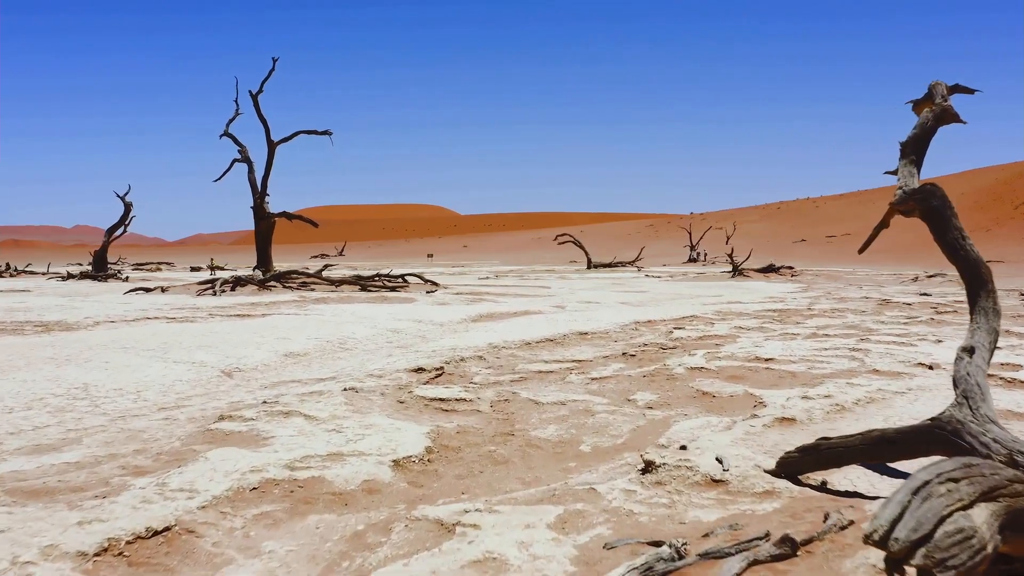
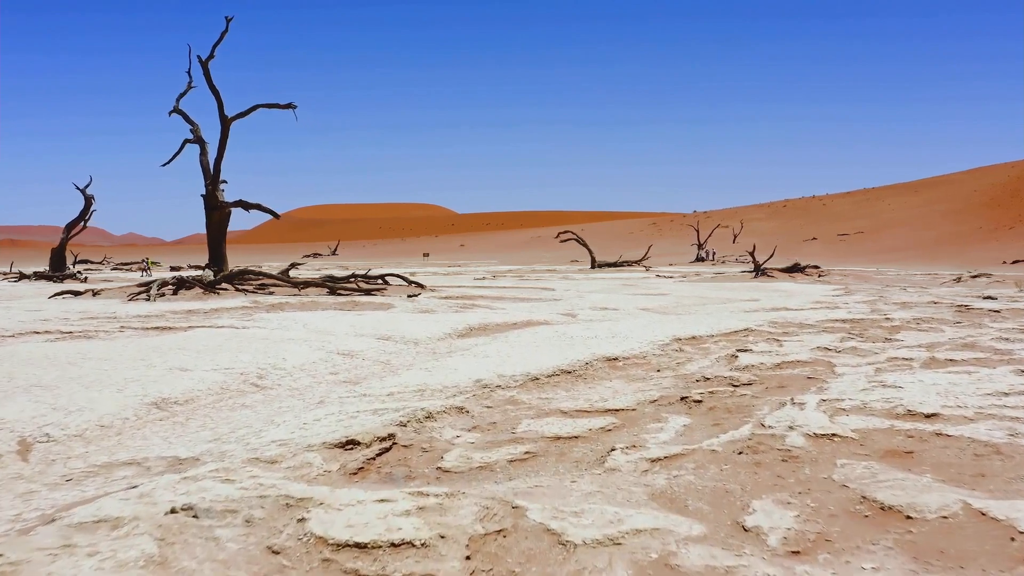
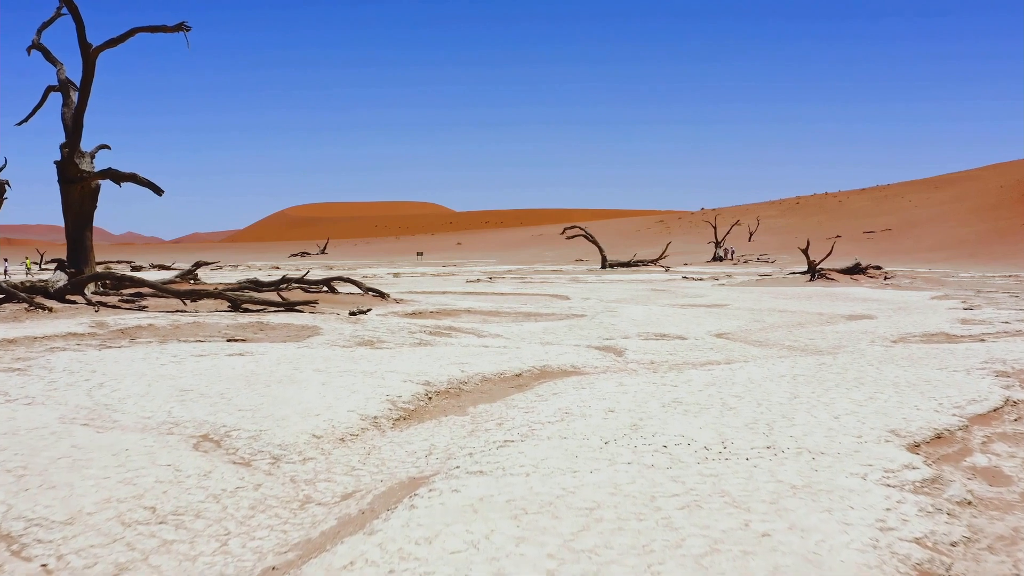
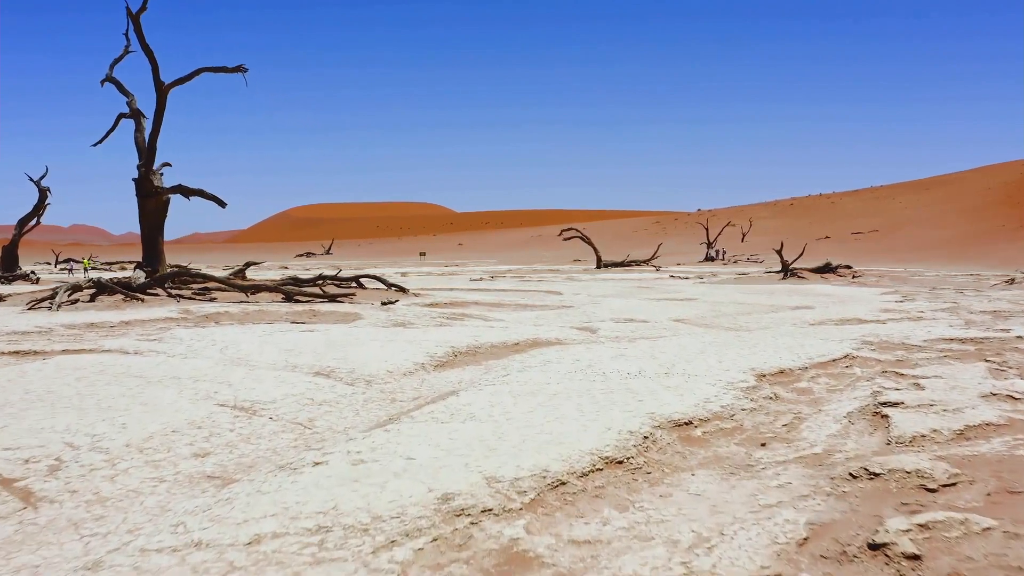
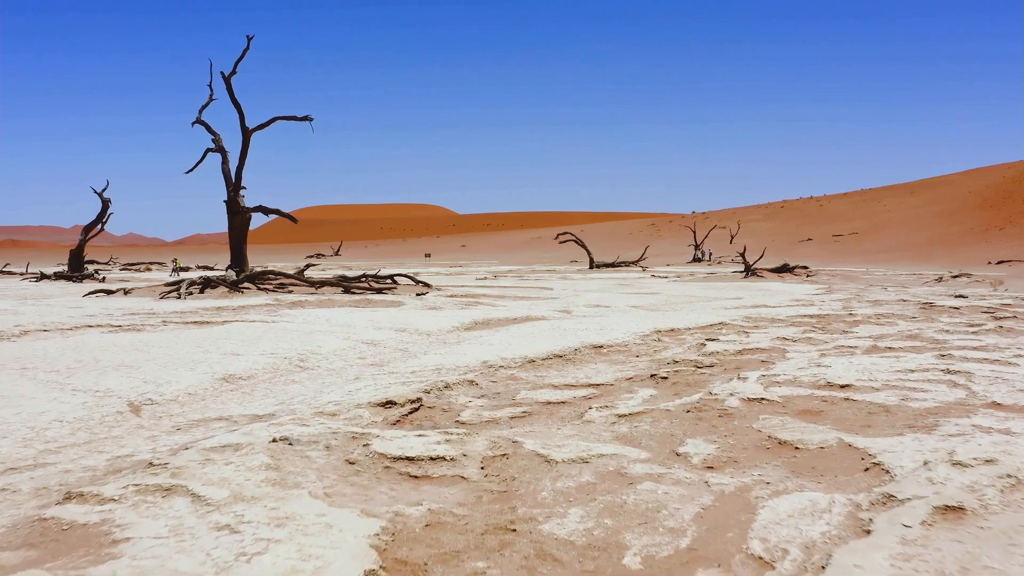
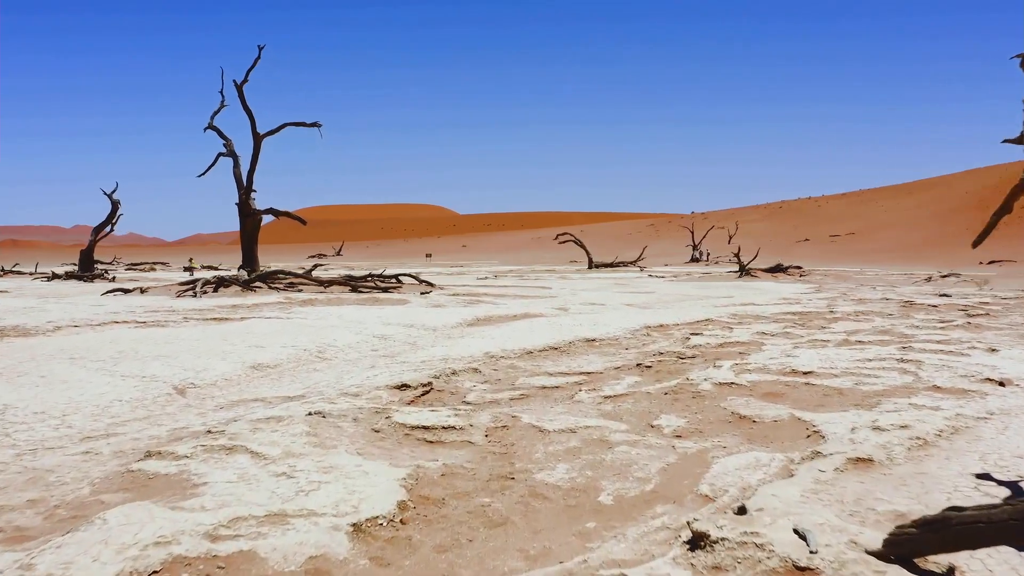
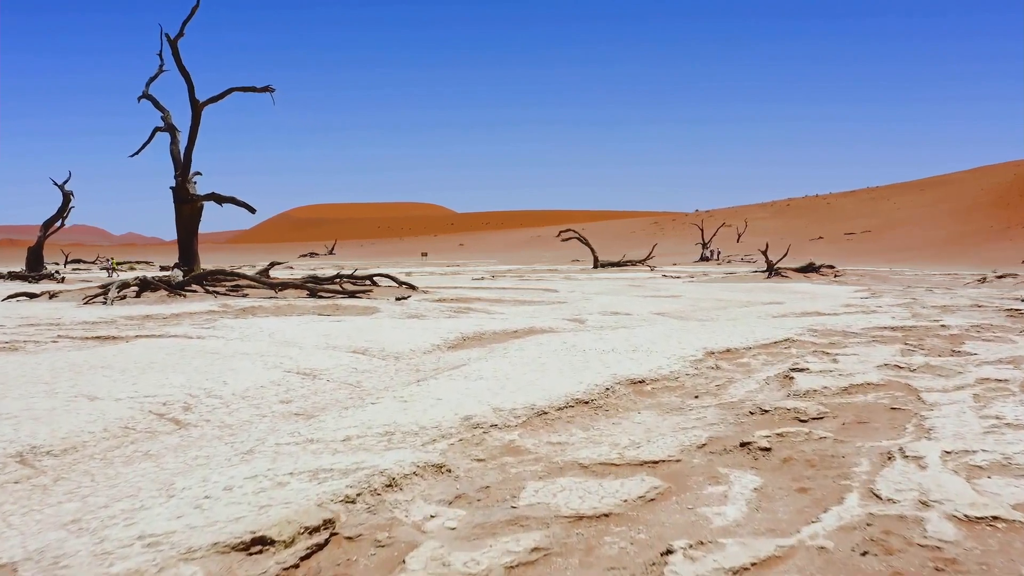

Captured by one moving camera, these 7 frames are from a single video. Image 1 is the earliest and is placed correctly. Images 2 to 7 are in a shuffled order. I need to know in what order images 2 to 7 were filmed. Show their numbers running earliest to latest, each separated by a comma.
6, 5, 2, 7, 4, 3
